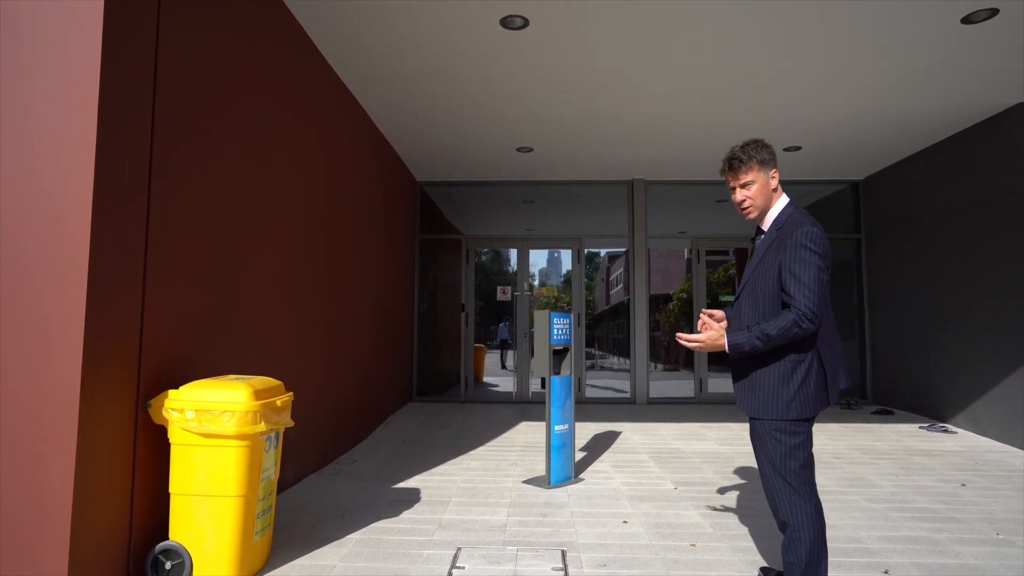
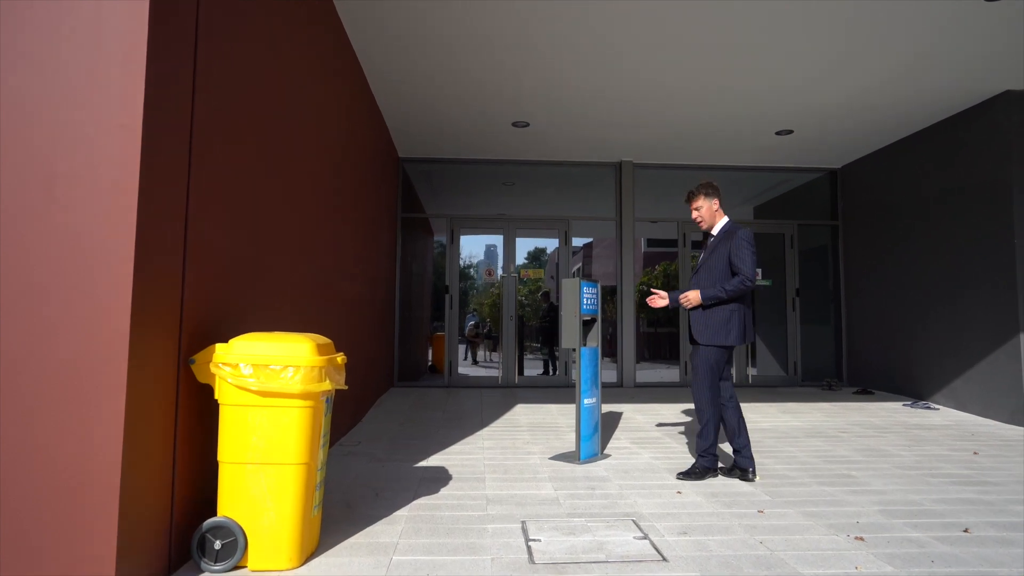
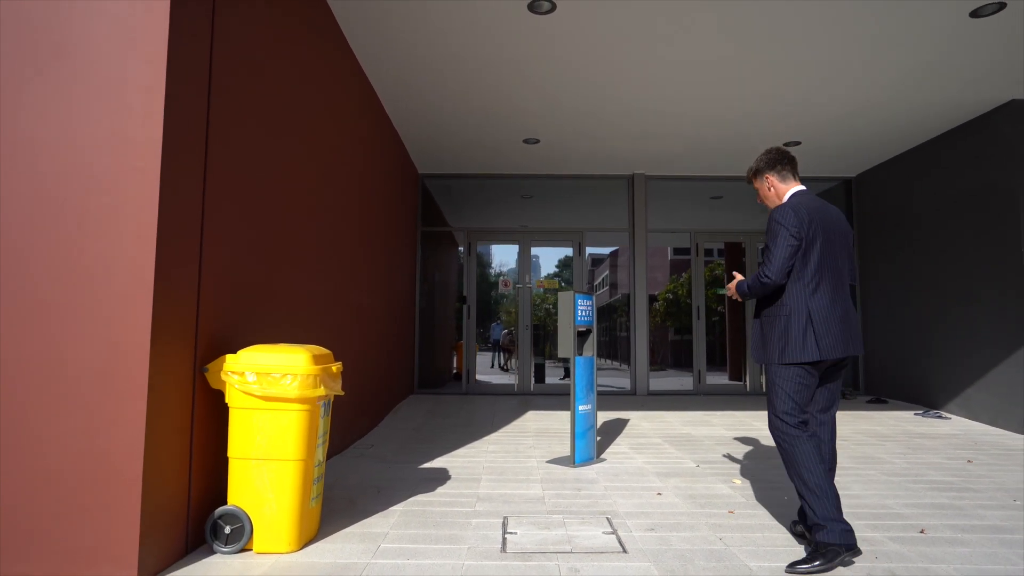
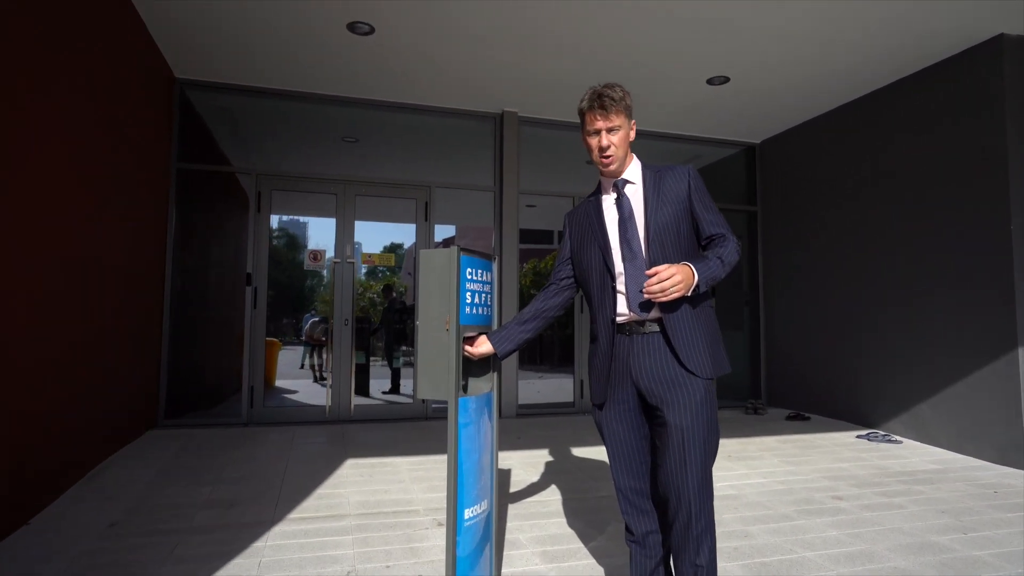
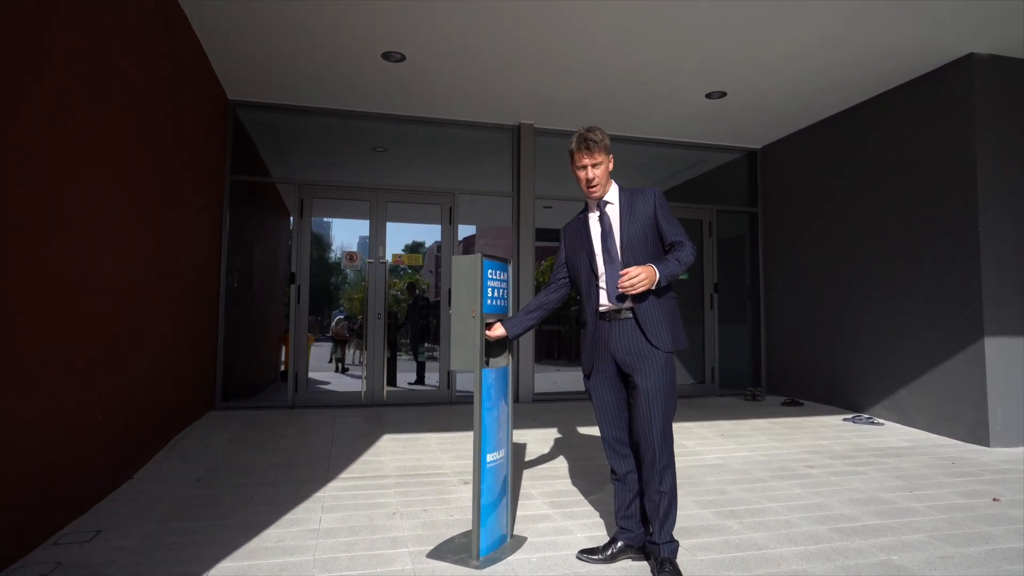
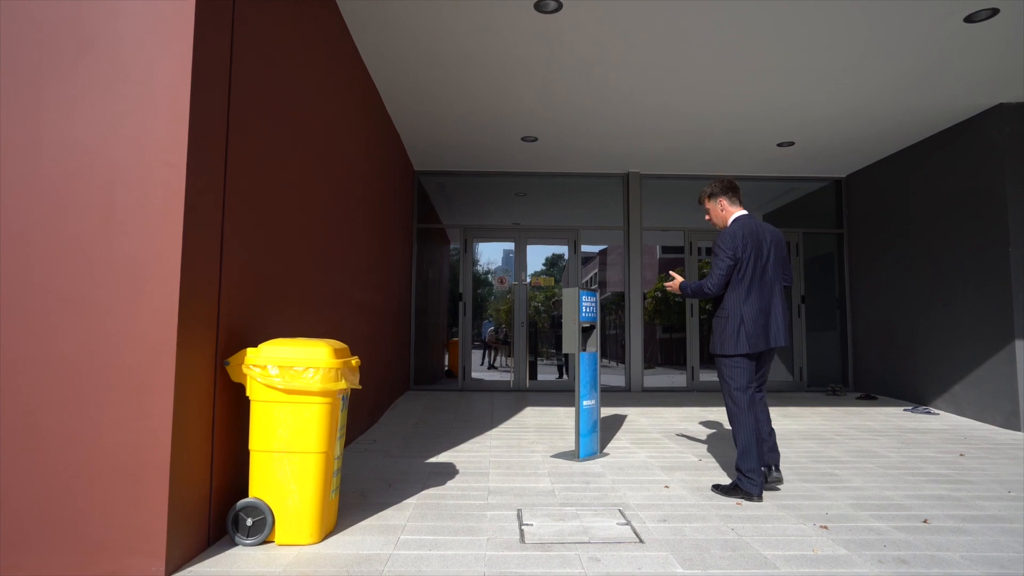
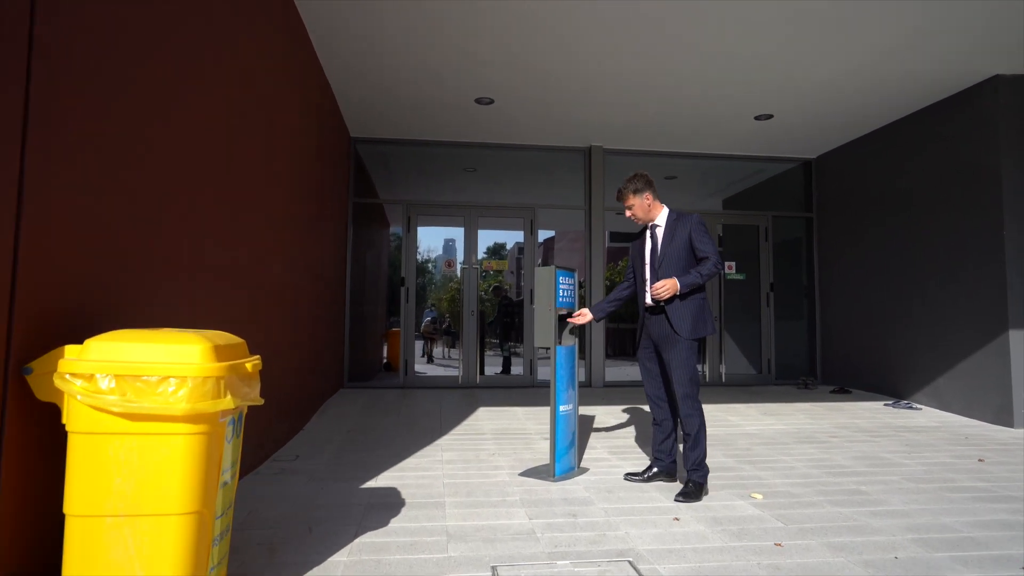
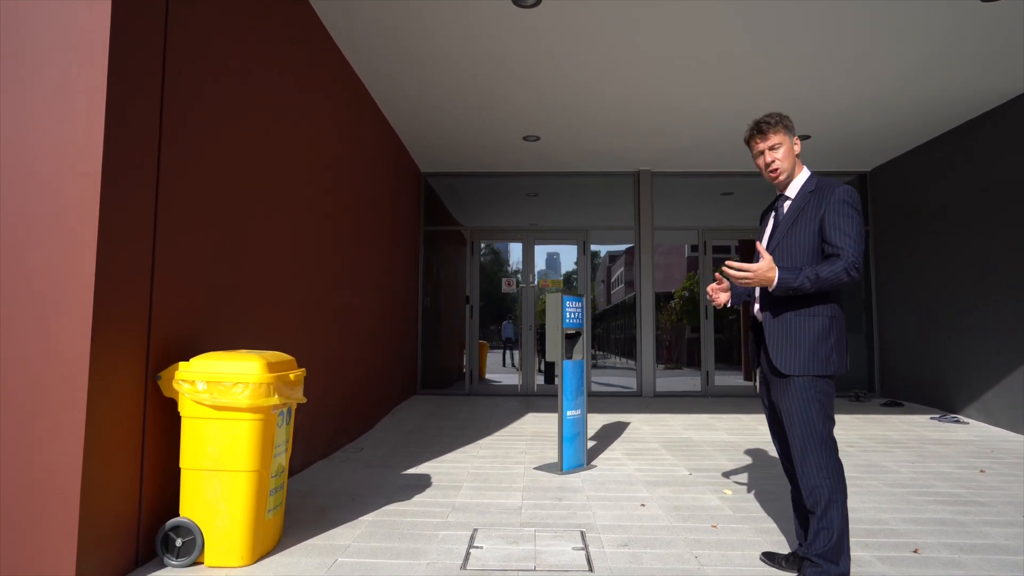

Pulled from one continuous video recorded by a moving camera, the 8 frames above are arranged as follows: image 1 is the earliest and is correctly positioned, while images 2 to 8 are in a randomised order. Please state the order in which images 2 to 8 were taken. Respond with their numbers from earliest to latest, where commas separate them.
8, 3, 6, 2, 7, 5, 4
